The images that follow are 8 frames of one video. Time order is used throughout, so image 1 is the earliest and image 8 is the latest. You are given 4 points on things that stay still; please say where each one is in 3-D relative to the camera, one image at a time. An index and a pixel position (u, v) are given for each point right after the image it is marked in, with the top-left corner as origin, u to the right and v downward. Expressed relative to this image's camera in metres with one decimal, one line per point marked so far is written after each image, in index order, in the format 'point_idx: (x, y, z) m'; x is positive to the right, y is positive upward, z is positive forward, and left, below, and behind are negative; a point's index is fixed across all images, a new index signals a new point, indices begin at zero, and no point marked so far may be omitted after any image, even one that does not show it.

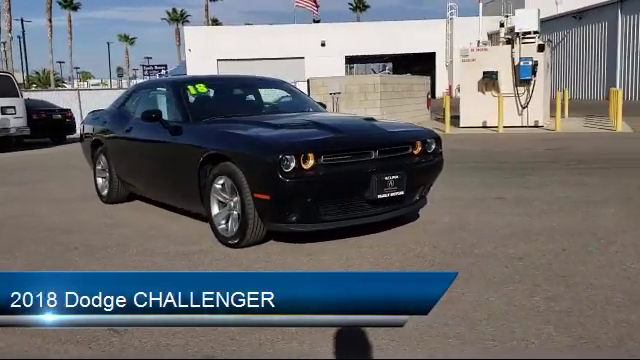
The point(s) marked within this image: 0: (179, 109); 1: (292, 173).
0: (-1.7, +0.9, +7.5) m
1: (-0.3, +0.1, +5.7) m
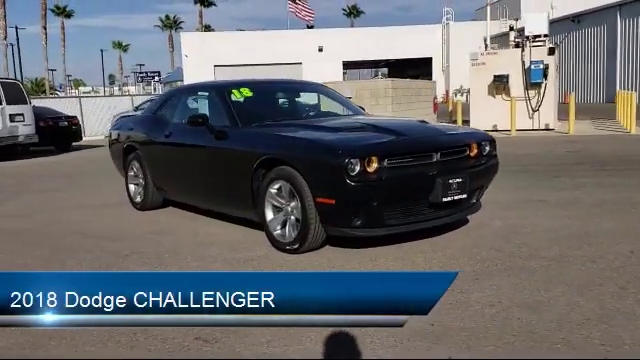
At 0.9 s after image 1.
0: (-1.1, +0.8, +7.4) m
1: (+0.3, 0.0, +5.6) m
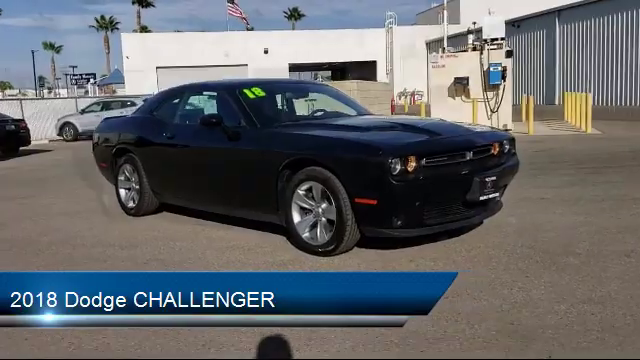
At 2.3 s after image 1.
0: (-0.9, +0.8, +7.2) m
1: (+0.7, 0.0, +5.5) m
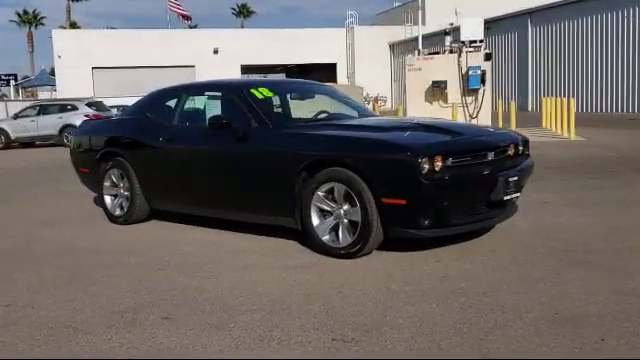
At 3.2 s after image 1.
0: (-0.8, +0.7, +7.0) m
1: (+0.9, 0.0, +5.5) m
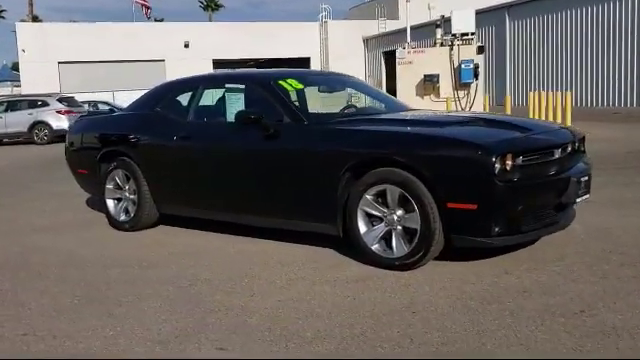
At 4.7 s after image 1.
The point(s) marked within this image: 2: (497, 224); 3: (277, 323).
0: (-0.4, +0.7, +6.3) m
1: (+1.4, 0.0, +4.8) m
2: (+1.4, -0.4, +4.9) m
3: (-0.3, -1.0, +4.3) m
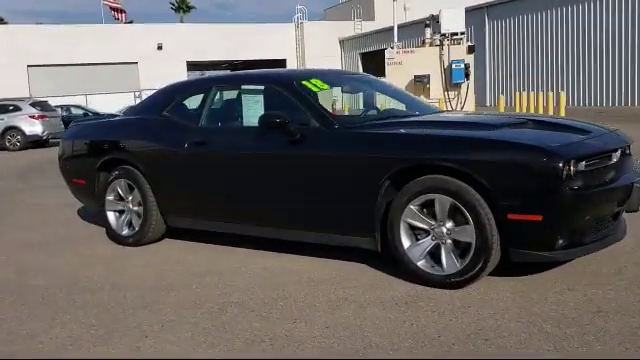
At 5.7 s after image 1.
0: (-0.1, +0.6, +5.7) m
1: (+1.7, 0.0, +4.4) m
2: (+1.7, -0.4, +4.5) m
3: (+0.1, -1.1, +3.8) m
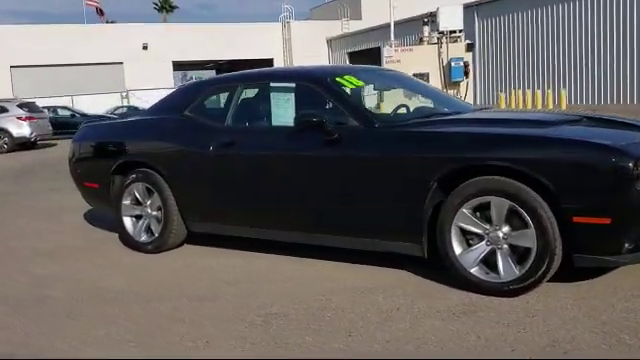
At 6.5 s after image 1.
0: (+0.2, +0.6, +5.4) m
1: (+2.1, 0.0, +4.2) m
2: (+2.1, -0.4, +4.2) m
3: (+0.5, -1.1, +3.5) m
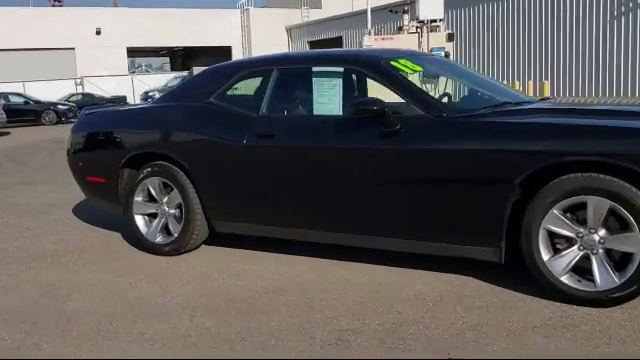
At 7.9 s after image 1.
0: (+0.6, +0.7, +4.9) m
1: (+2.6, 0.0, +3.8) m
2: (+2.6, -0.4, +3.9) m
3: (+1.1, -1.1, +3.0) m
